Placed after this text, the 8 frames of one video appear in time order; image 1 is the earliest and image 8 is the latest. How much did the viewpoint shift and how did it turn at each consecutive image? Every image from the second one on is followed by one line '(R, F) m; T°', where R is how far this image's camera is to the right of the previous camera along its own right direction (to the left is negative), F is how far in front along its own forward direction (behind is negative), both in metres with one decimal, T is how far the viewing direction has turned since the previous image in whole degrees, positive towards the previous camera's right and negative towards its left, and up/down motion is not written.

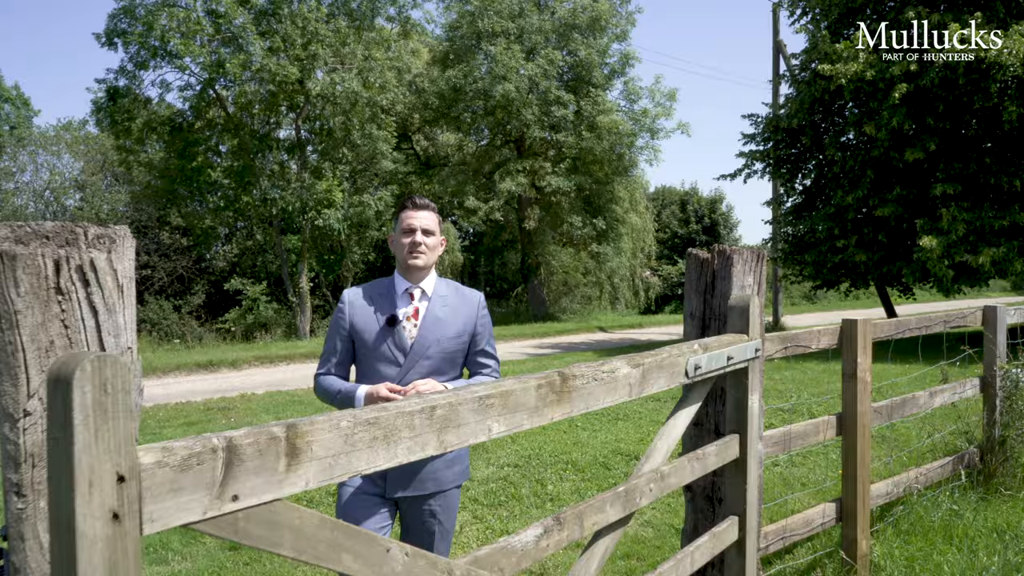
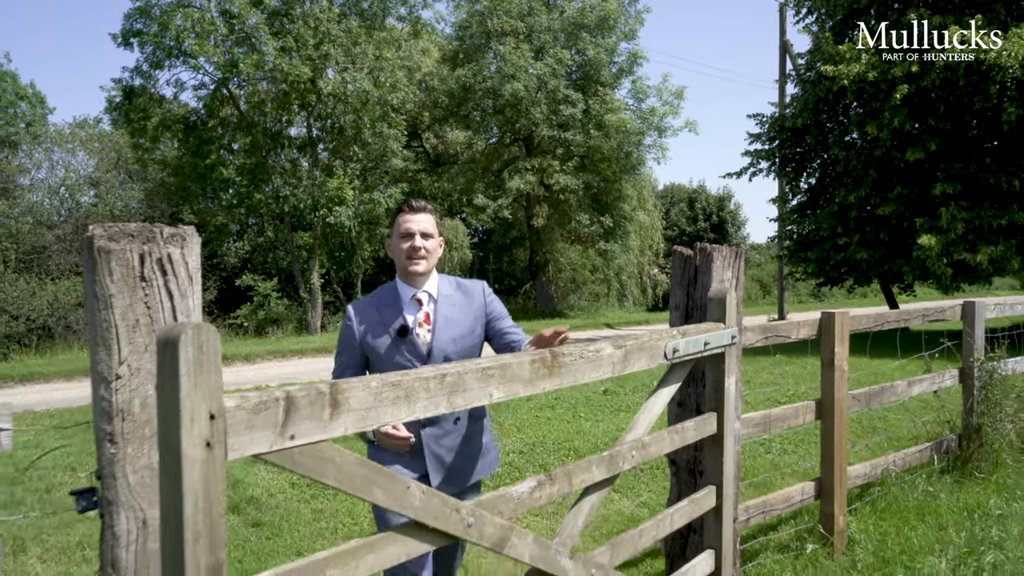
(0.0, -0.4) m; -1°
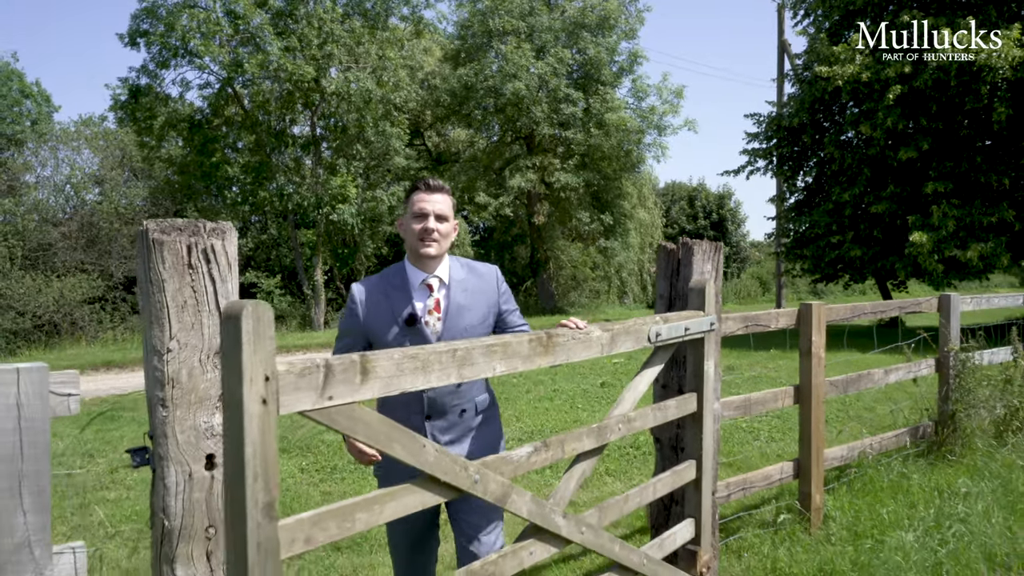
(0.0, -0.4) m; 0°
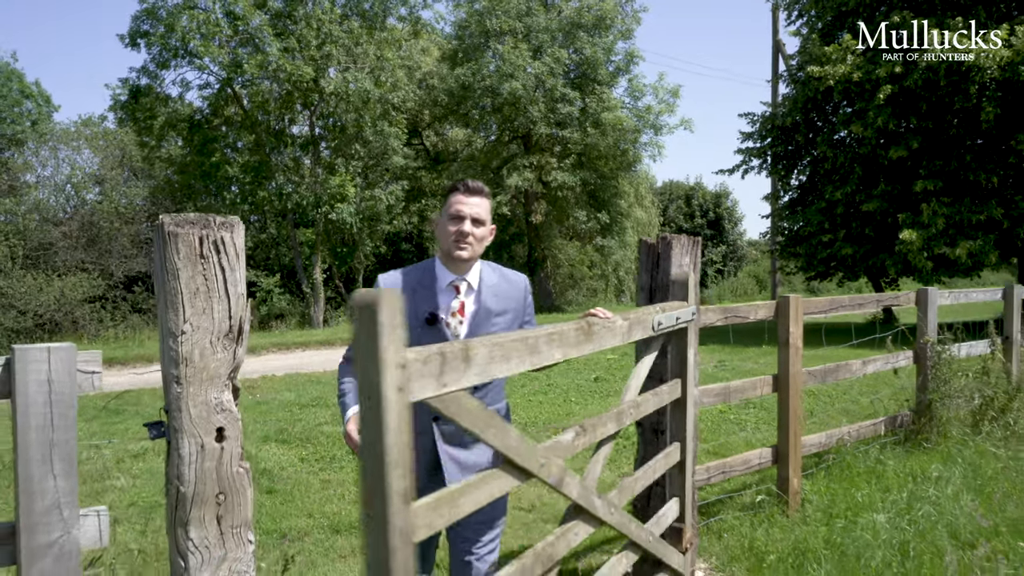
(+0.1, -0.3) m; 0°
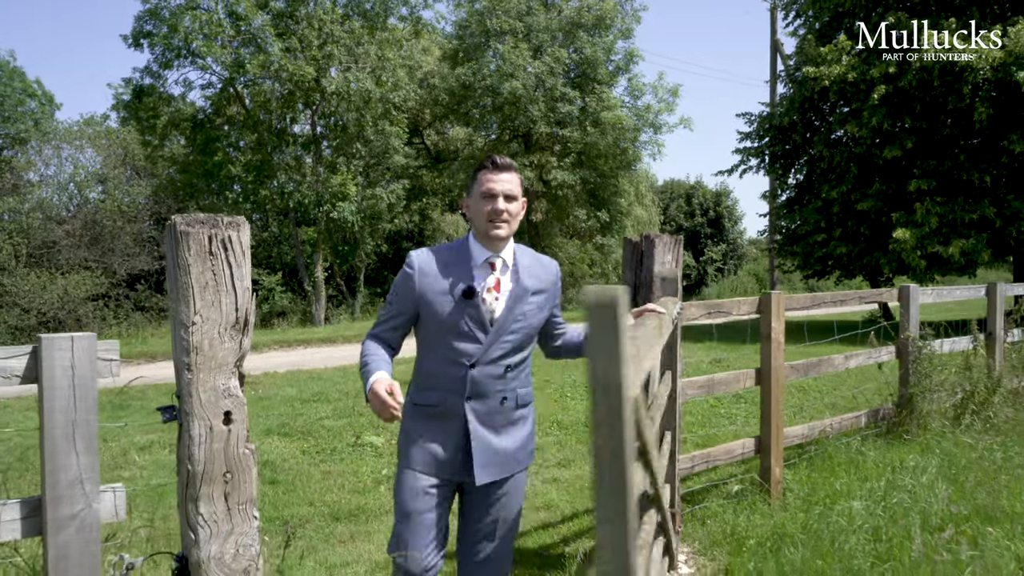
(+0.1, -0.2) m; 0°
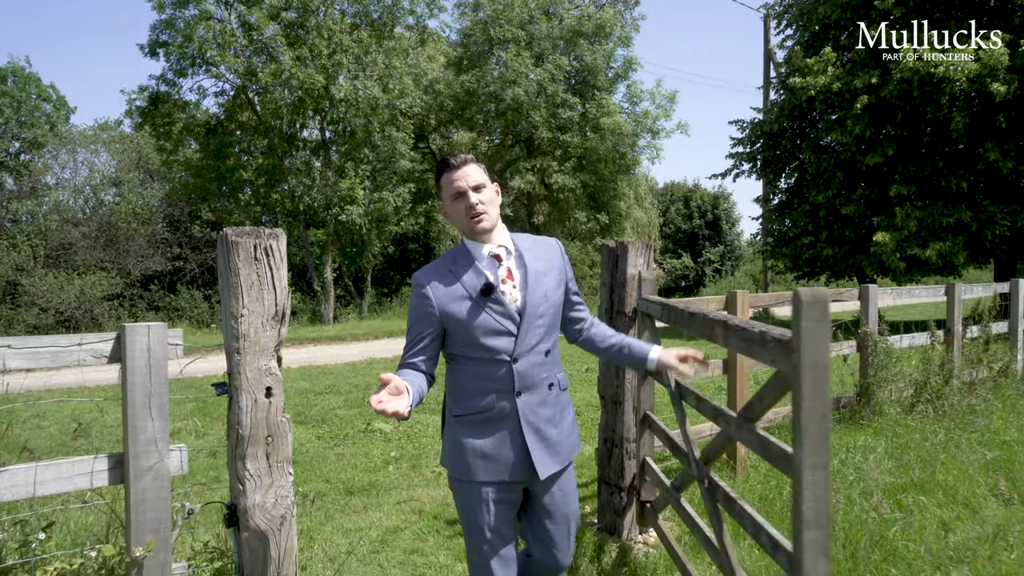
(+0.1, -0.8) m; 0°
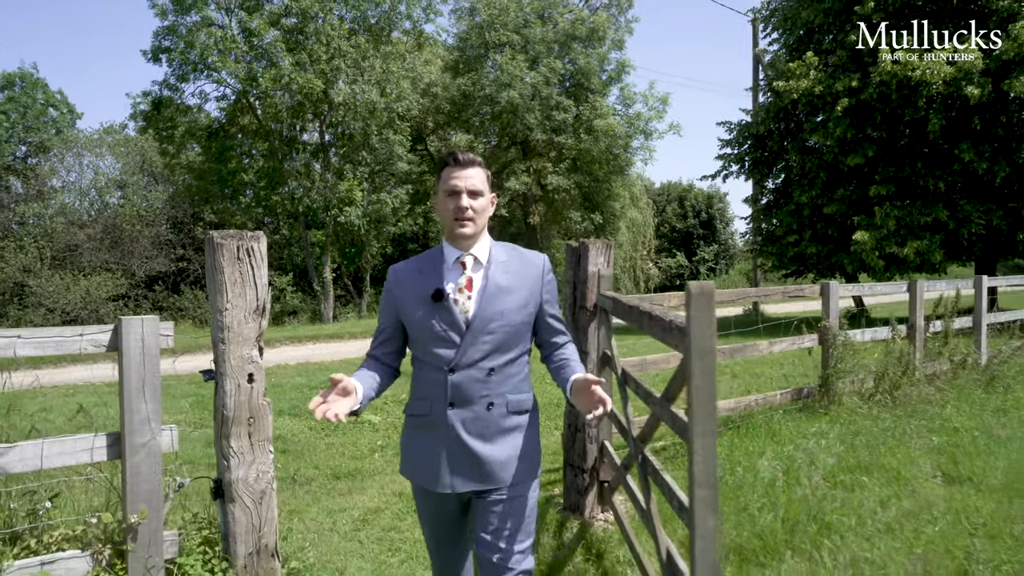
(+0.3, -0.5) m; 0°
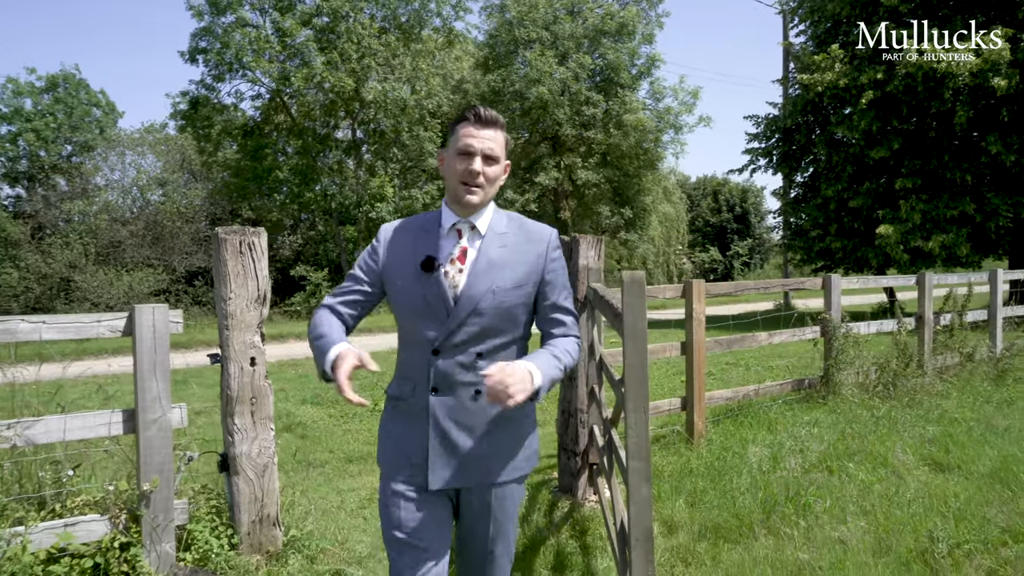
(+0.4, -0.3) m; -3°
